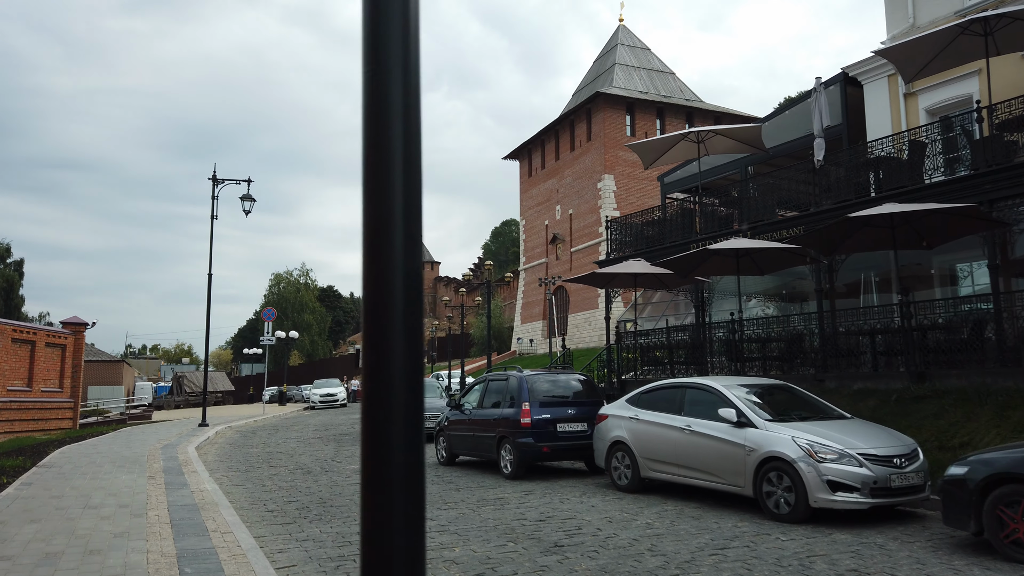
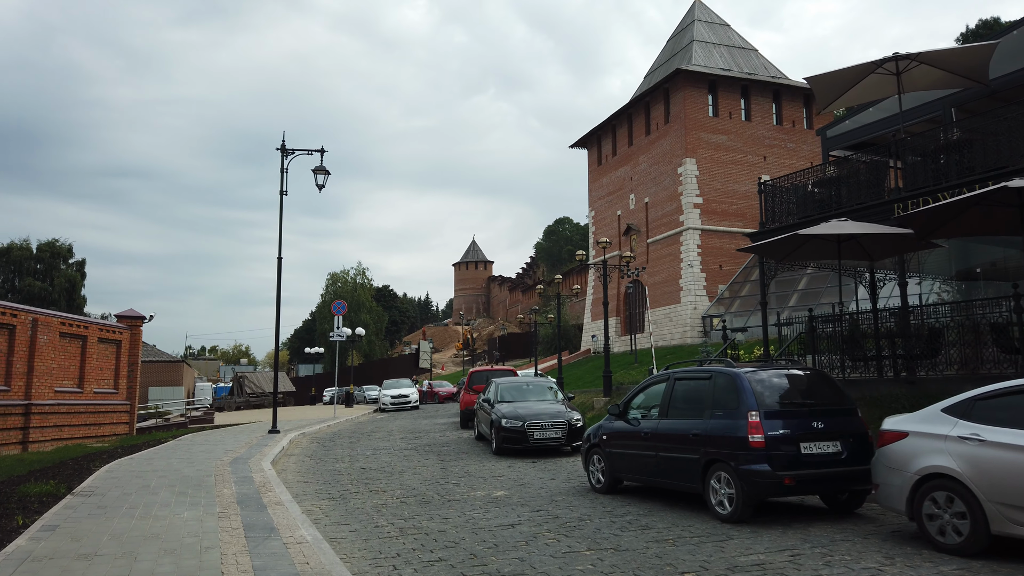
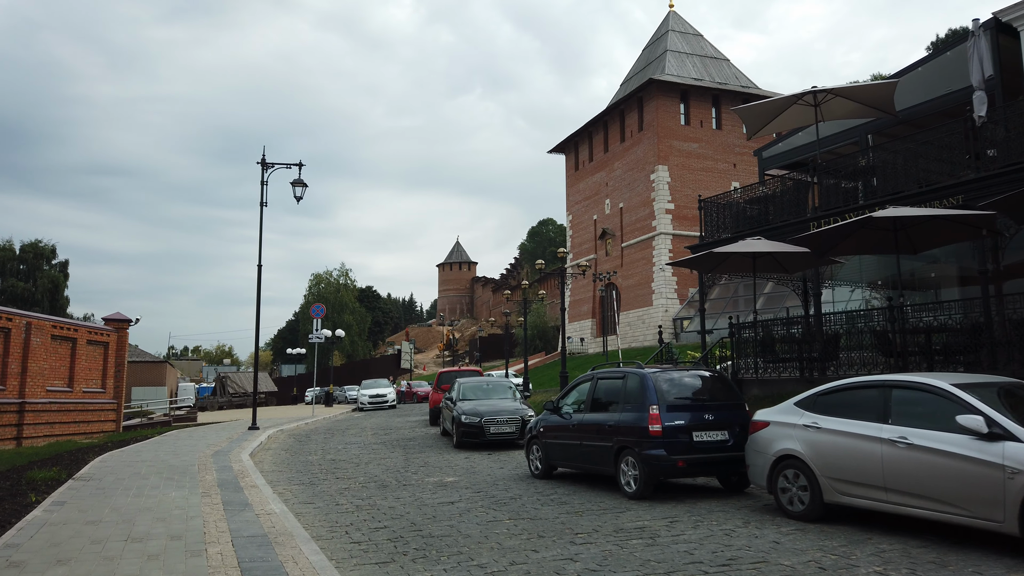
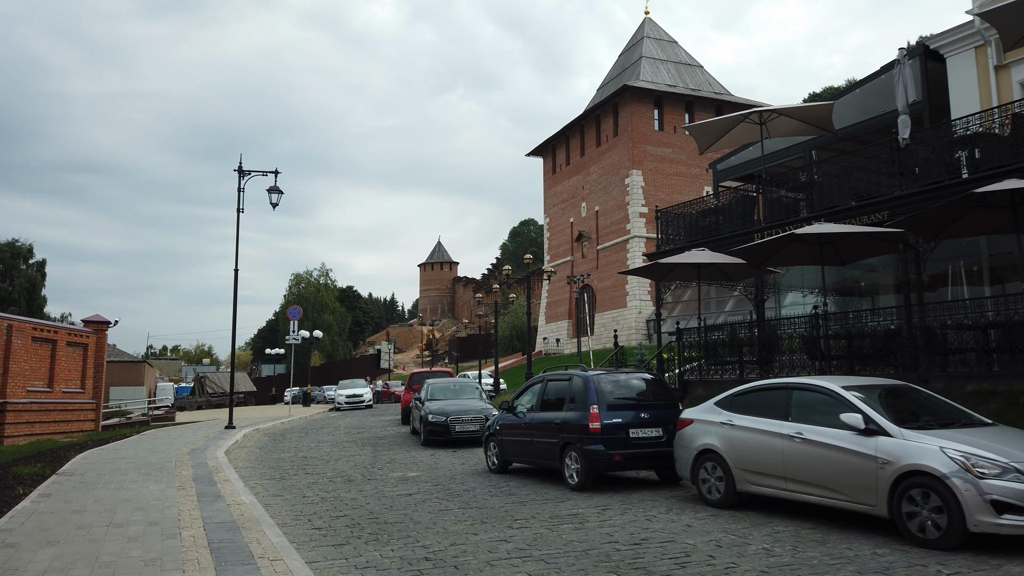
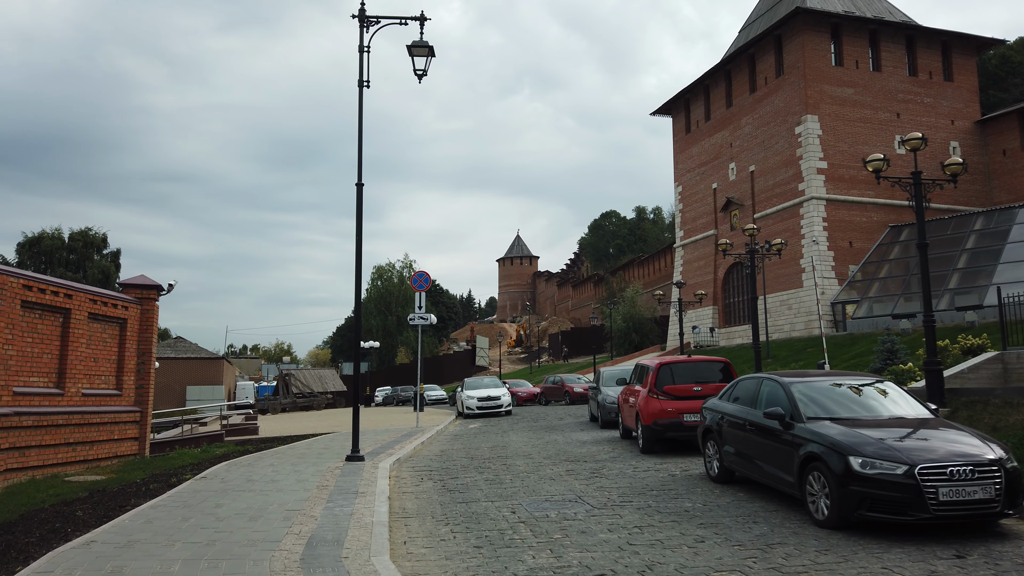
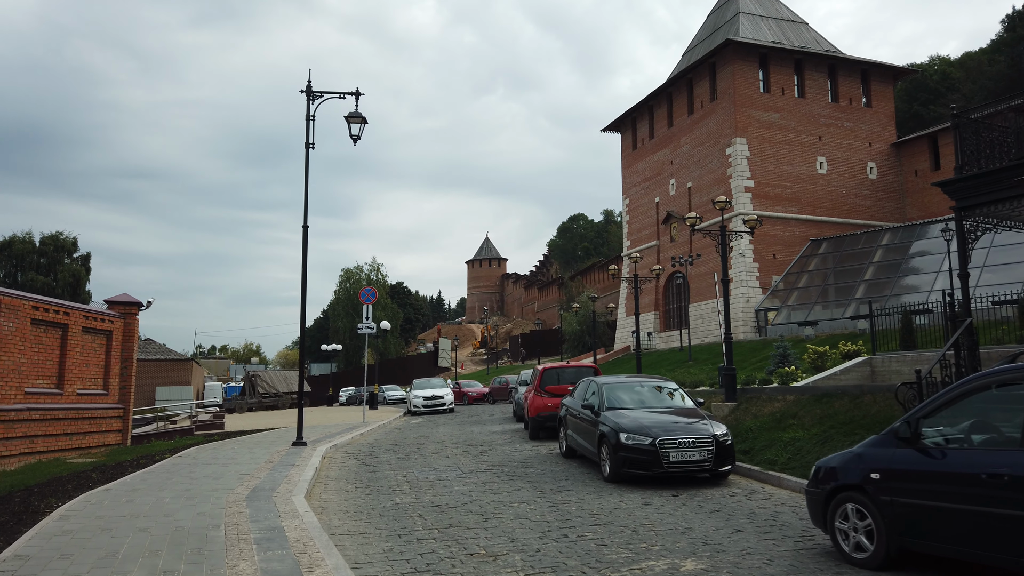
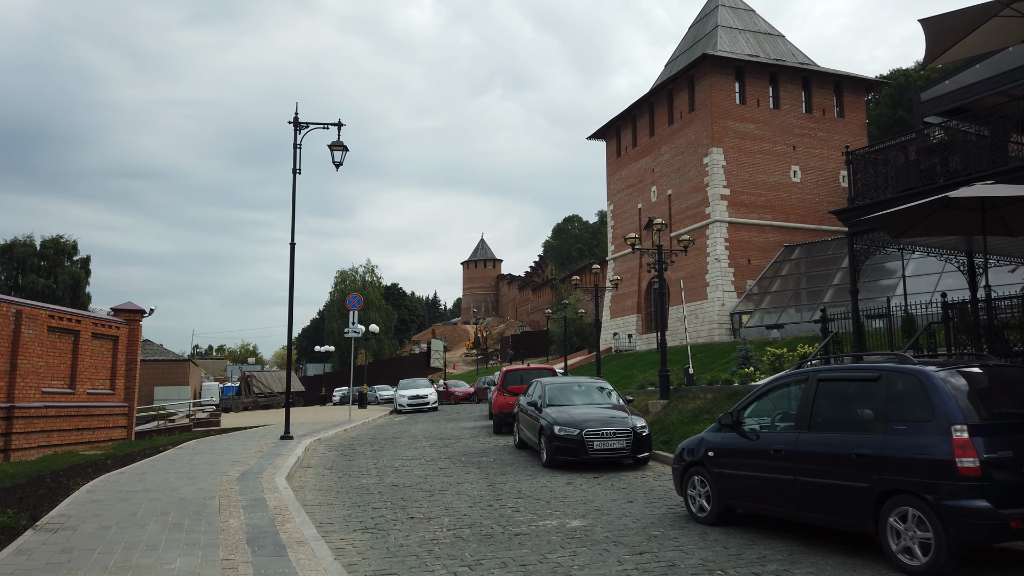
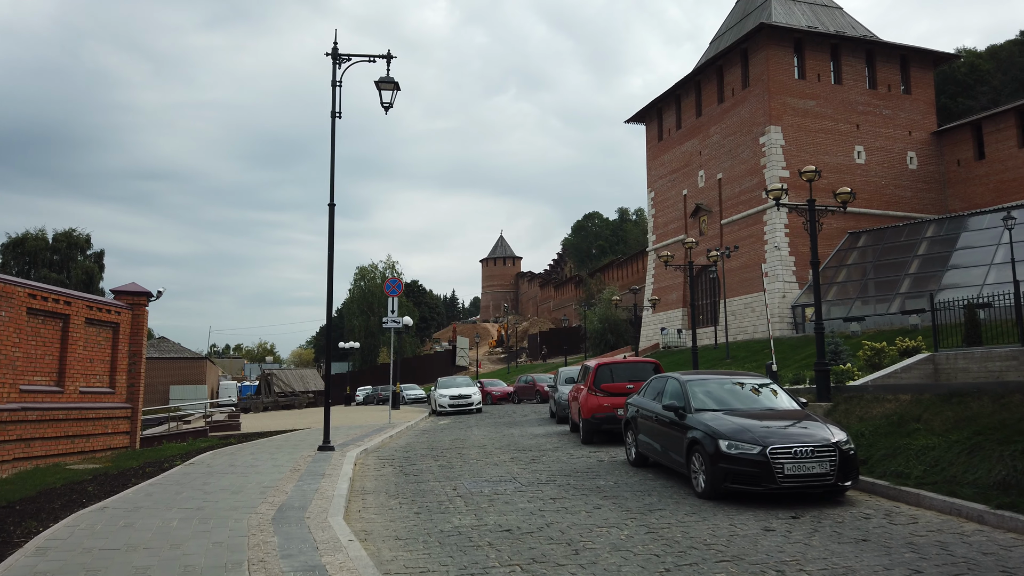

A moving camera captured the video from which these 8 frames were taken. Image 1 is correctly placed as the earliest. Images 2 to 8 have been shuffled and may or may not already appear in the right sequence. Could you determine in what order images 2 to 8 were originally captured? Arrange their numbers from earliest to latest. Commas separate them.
4, 3, 2, 7, 6, 8, 5
